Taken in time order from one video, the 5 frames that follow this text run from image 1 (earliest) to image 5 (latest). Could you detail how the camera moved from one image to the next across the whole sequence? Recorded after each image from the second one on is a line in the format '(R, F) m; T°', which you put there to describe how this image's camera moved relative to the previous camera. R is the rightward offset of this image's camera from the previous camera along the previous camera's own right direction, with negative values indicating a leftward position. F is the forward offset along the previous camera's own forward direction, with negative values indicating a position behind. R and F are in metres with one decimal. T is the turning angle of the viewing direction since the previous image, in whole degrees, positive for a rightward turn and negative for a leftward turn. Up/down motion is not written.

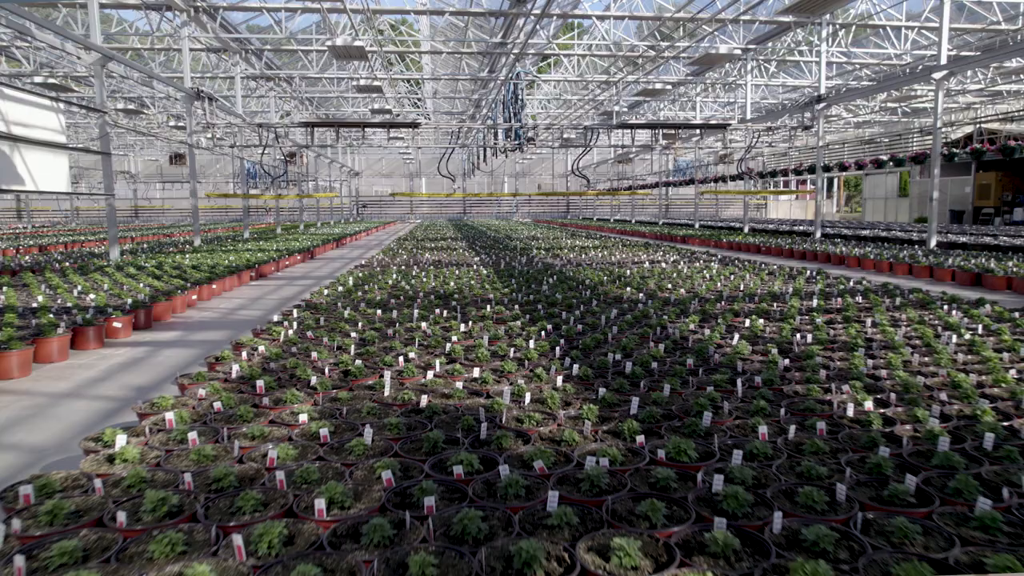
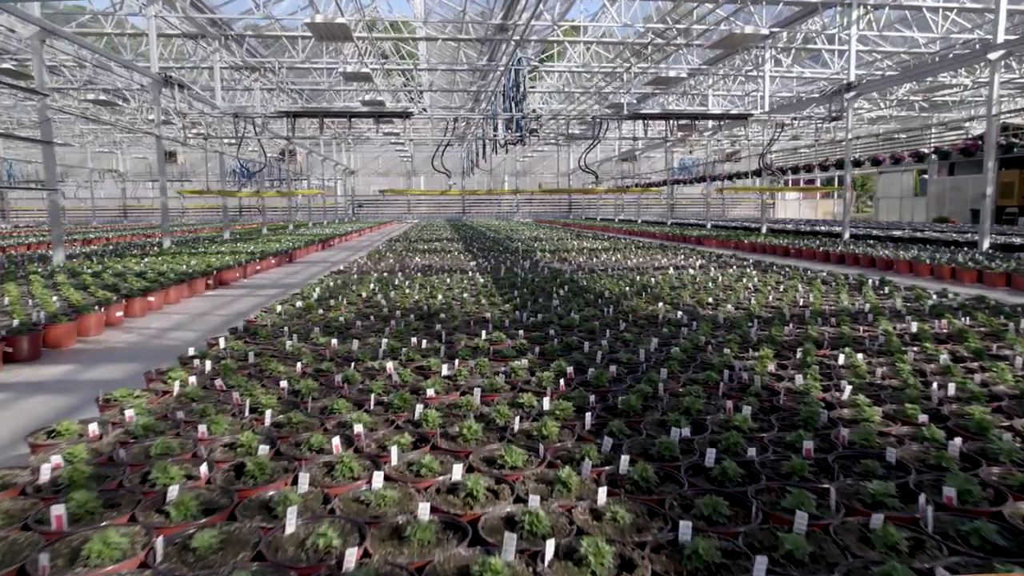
(0.0, +1.9) m; 0°
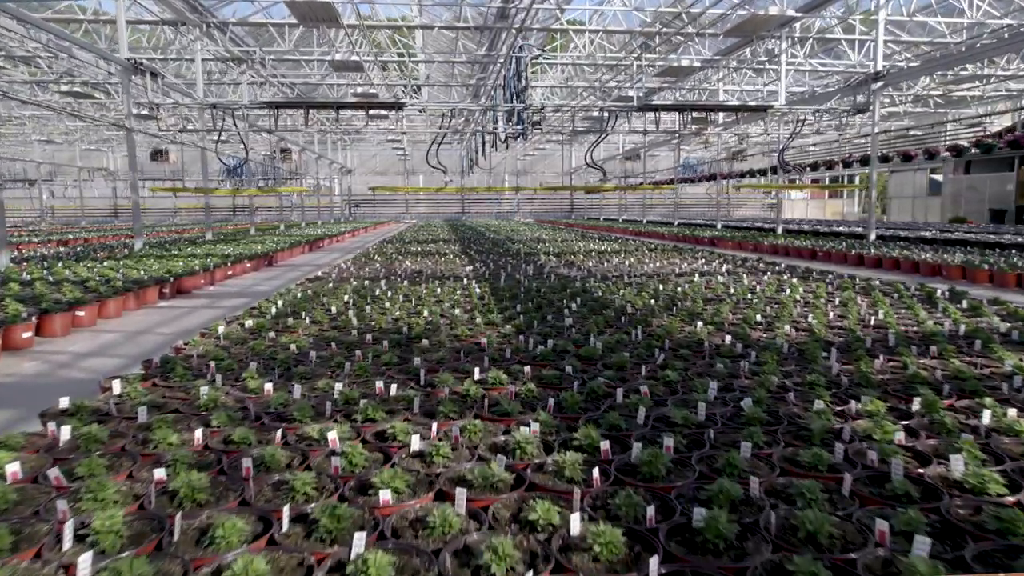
(0.0, +1.5) m; 0°
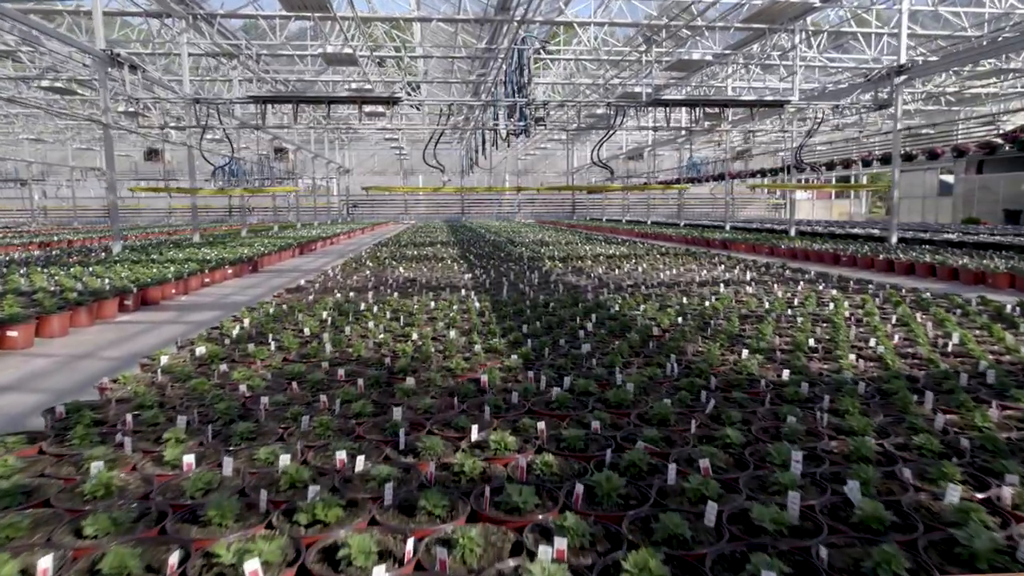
(0.0, +1.1) m; 0°
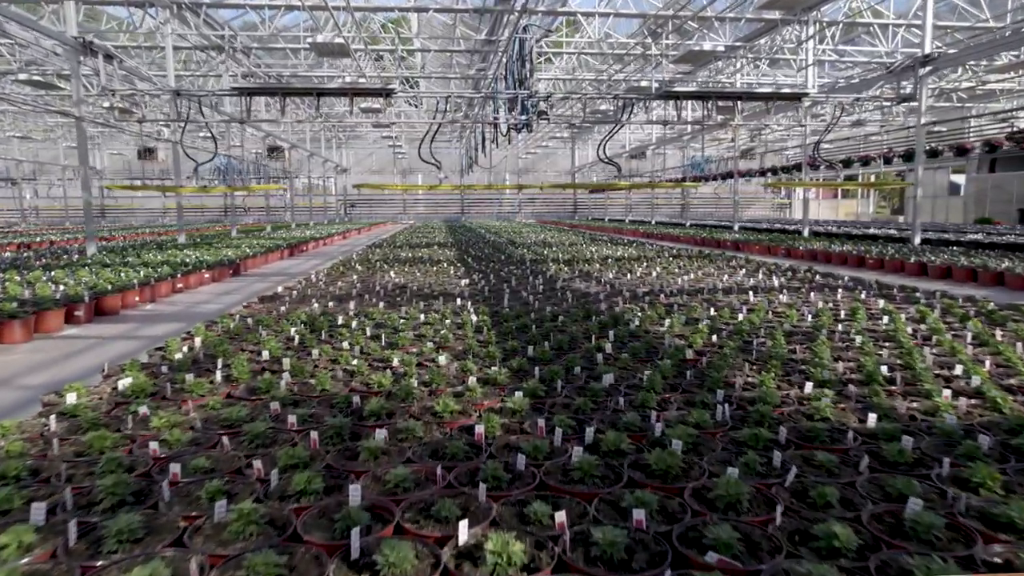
(0.0, +1.0) m; 0°
